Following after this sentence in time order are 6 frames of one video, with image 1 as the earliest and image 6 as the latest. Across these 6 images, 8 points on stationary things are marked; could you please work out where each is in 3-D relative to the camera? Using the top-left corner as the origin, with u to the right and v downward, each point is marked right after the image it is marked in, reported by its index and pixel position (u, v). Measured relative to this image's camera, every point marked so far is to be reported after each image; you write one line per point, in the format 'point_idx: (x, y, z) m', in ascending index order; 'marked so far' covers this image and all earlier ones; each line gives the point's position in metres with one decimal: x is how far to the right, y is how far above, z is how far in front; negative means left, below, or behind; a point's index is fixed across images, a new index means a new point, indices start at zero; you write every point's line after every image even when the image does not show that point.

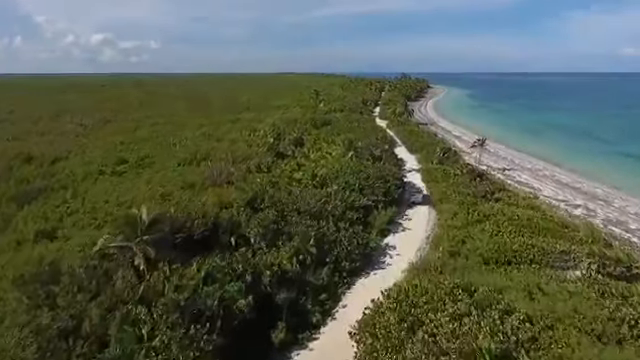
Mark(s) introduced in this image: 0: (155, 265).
0: (-4.9, -2.5, +19.9) m
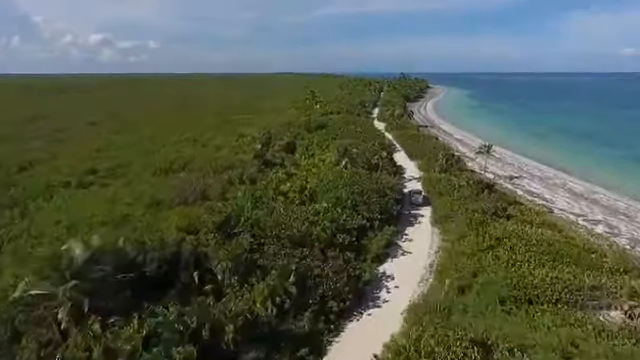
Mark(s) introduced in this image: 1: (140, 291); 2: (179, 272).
0: (-5.4, -3.2, +15.6) m
1: (-5.0, -3.0, +18.6) m
2: (-4.2, -2.7, +19.9) m
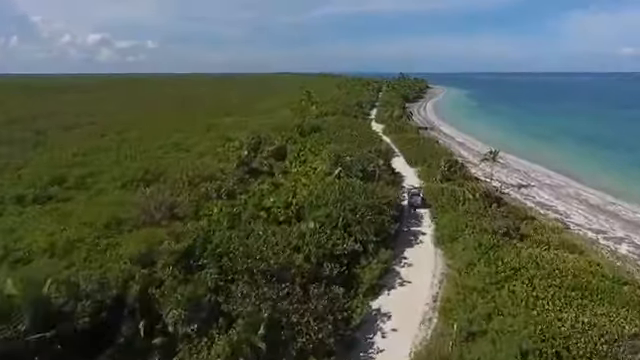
0: (-6.0, -3.9, +11.5) m
1: (-5.5, -3.7, +14.6) m
2: (-4.7, -3.4, +15.9) m
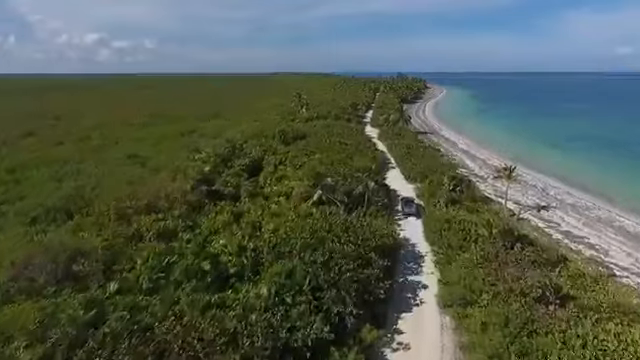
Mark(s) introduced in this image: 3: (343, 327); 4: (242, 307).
0: (-7.1, -5.1, +3.5) m
1: (-6.7, -4.9, +6.5) m
2: (-5.9, -4.6, +7.9) m
3: (+0.6, -3.8, +17.9) m
4: (-2.0, -3.2, +17.2) m
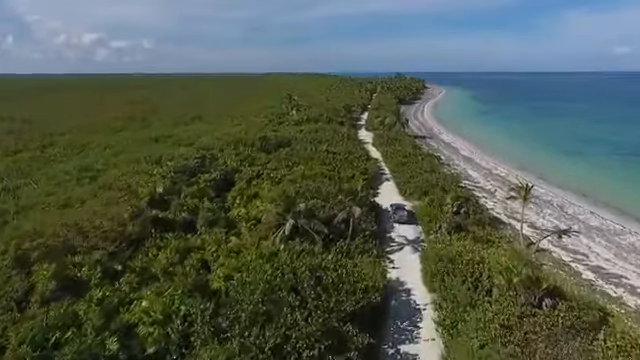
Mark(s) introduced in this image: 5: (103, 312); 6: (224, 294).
0: (-8.2, -6.1, -2.9) m
1: (-7.7, -5.9, +0.1) m
2: (-6.9, -5.6, +1.4) m
3: (-0.4, -4.8, +11.5) m
4: (-3.1, -4.2, +10.7) m
5: (-5.4, -3.3, +16.6) m
6: (-2.6, -3.0, +18.3) m
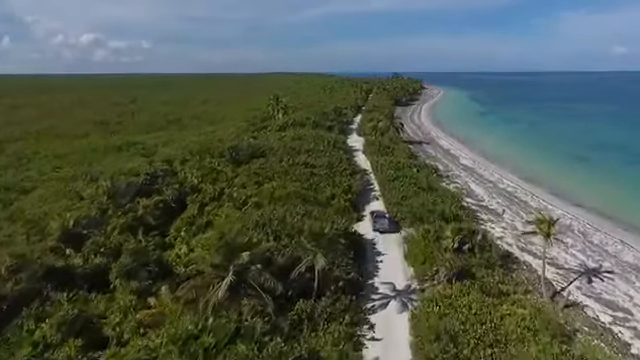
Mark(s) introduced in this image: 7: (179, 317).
0: (-9.4, -7.2, -10.0) m
1: (-9.0, -7.0, -7.0) m
2: (-8.2, -6.7, -5.6) m
3: (-1.7, -5.9, +4.5) m
4: (-4.4, -5.3, +3.7) m
5: (-6.7, -4.4, +9.6) m
6: (-4.0, -4.1, +11.3) m
7: (-3.5, -3.4, +16.9) m
